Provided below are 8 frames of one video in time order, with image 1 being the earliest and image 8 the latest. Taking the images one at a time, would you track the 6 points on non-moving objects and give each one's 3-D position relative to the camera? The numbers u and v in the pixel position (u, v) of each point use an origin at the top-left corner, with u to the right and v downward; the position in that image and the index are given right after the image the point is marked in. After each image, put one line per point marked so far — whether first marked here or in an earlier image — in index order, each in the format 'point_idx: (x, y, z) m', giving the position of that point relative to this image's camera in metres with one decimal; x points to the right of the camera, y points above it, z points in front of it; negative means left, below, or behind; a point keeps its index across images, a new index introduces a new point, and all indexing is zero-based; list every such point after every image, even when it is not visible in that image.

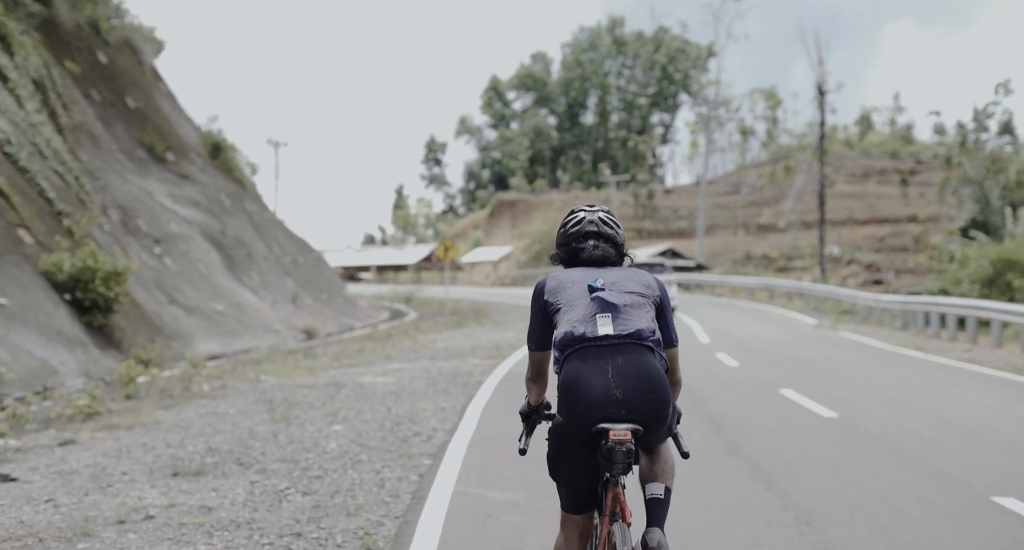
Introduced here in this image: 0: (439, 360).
0: (-1.1, -1.3, +15.6) m
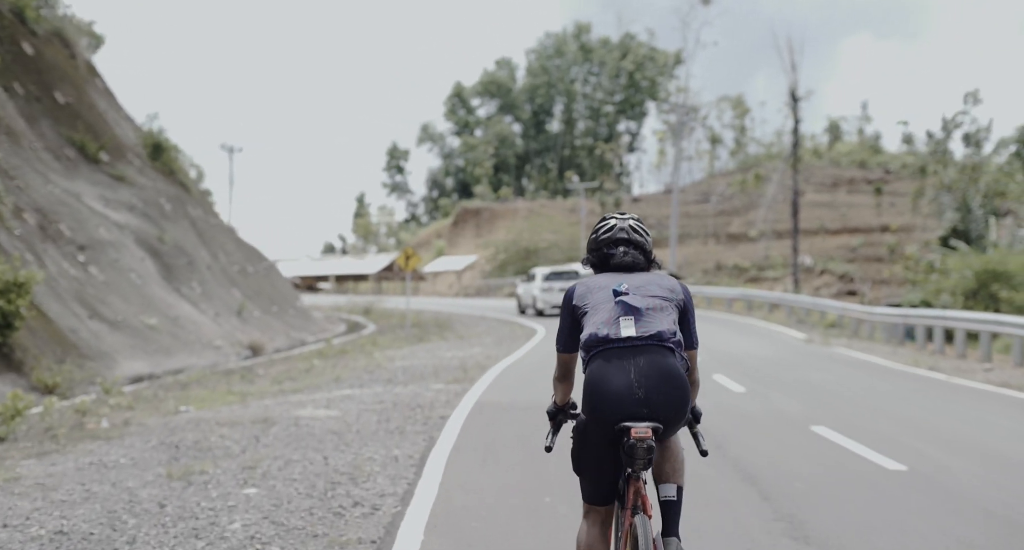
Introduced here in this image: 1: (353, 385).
0: (-1.5, -1.4, +13.4) m
1: (-2.0, -1.4, +13.2) m
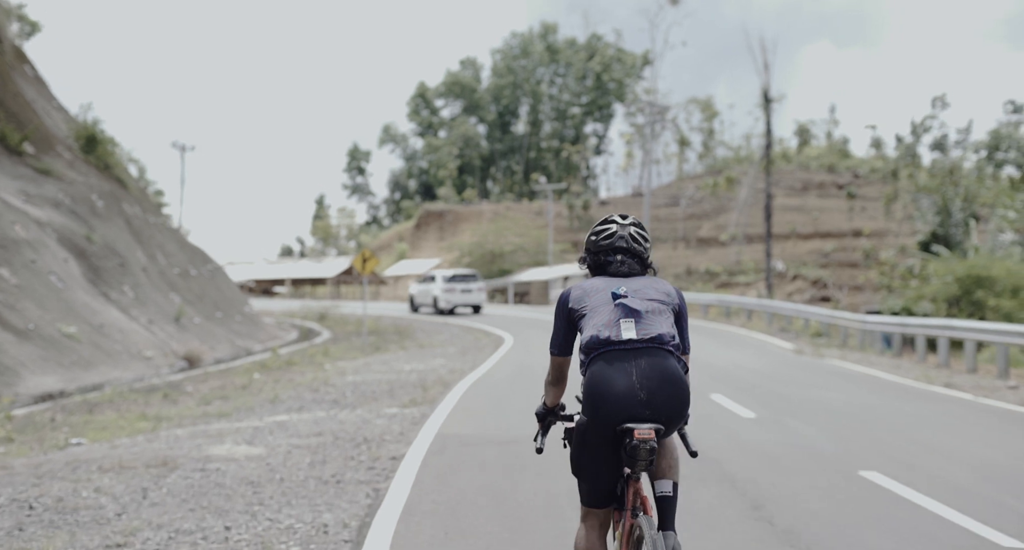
0: (-1.8, -1.4, +11.4) m
1: (-2.4, -1.4, +11.1) m
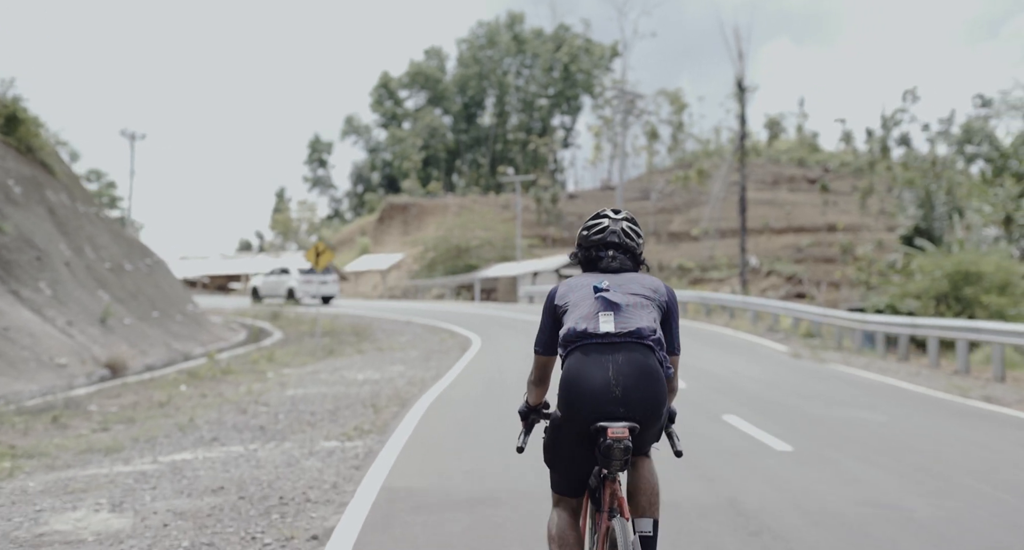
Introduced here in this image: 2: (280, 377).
0: (-2.1, -1.4, +9.1) m
1: (-2.6, -1.4, +8.8) m
2: (-3.6, -1.6, +16.2) m
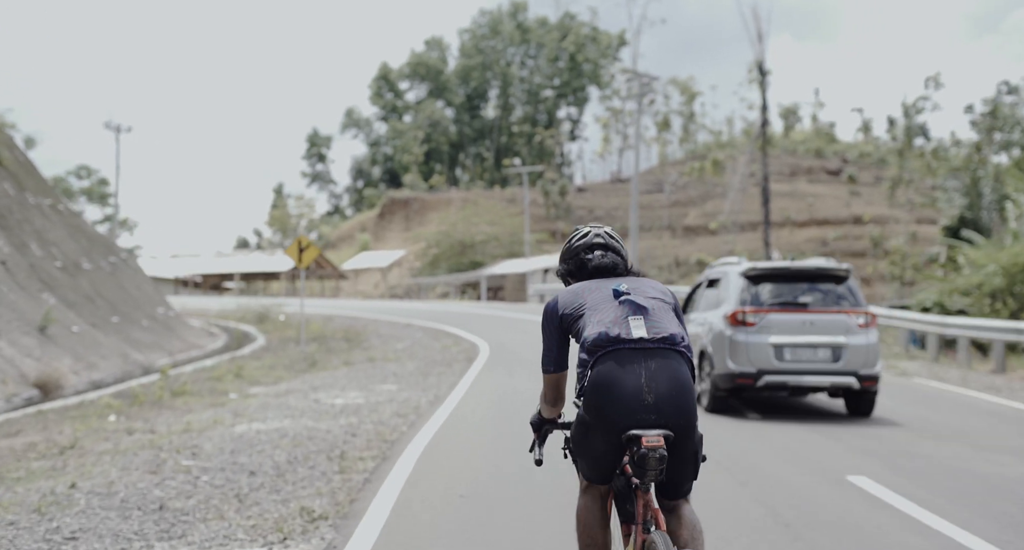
0: (-1.9, -1.4, +5.9) m
1: (-2.5, -1.4, +5.6) m
2: (-3.4, -1.6, +13.1) m
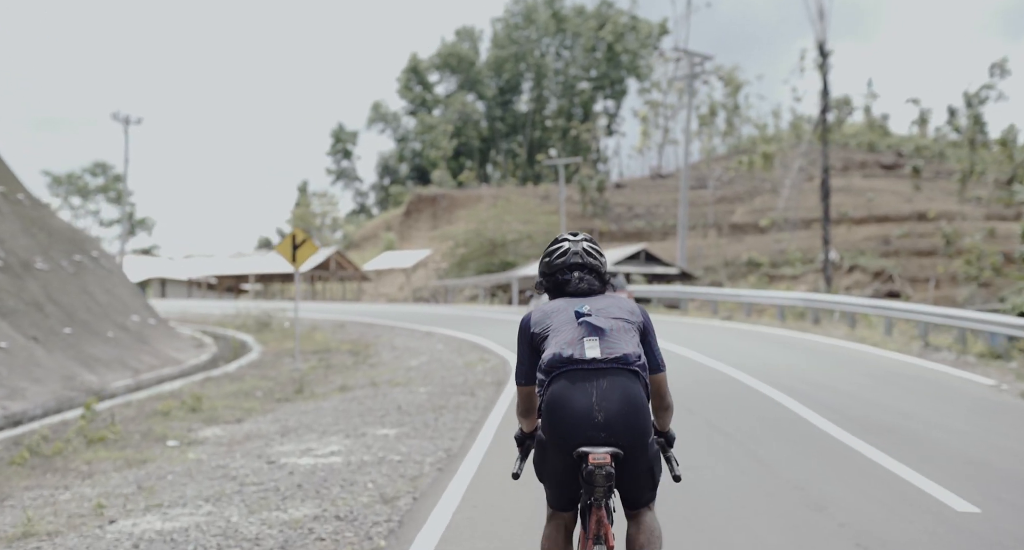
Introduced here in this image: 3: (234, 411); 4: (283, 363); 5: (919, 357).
0: (-1.7, -1.4, +1.9) m
1: (-2.3, -1.4, +1.7) m
2: (-3.0, -1.6, +9.1) m
3: (-3.4, -1.6, +12.5) m
4: (-4.4, -1.7, +19.5) m
5: (+7.4, -1.4, +18.9) m
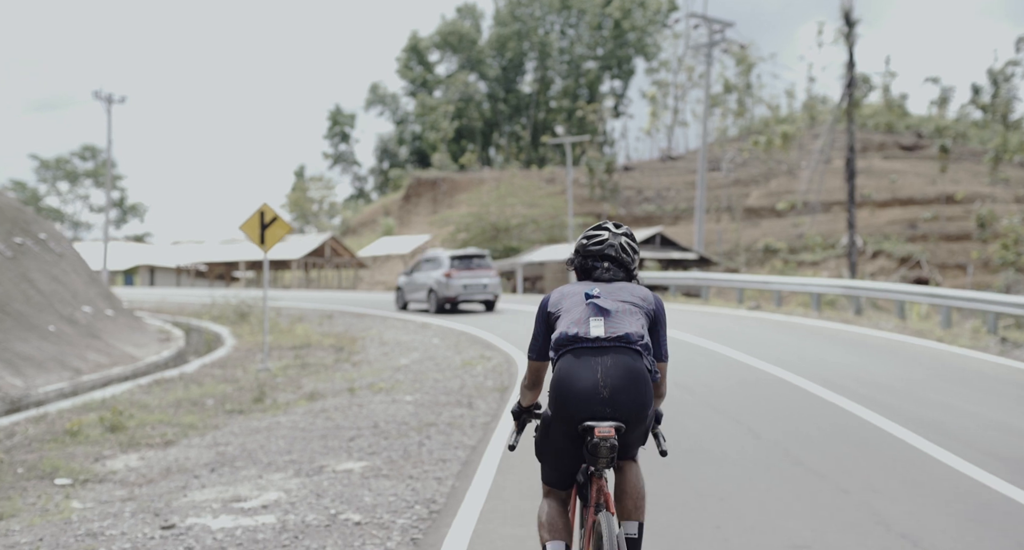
0: (-1.7, -1.3, -0.8) m
1: (-2.2, -1.3, -1.0) m
2: (-2.9, -1.5, +6.4) m
3: (-3.3, -1.5, +9.8) m
4: (-4.3, -1.4, +16.8) m
5: (+7.5, -1.1, +16.2) m
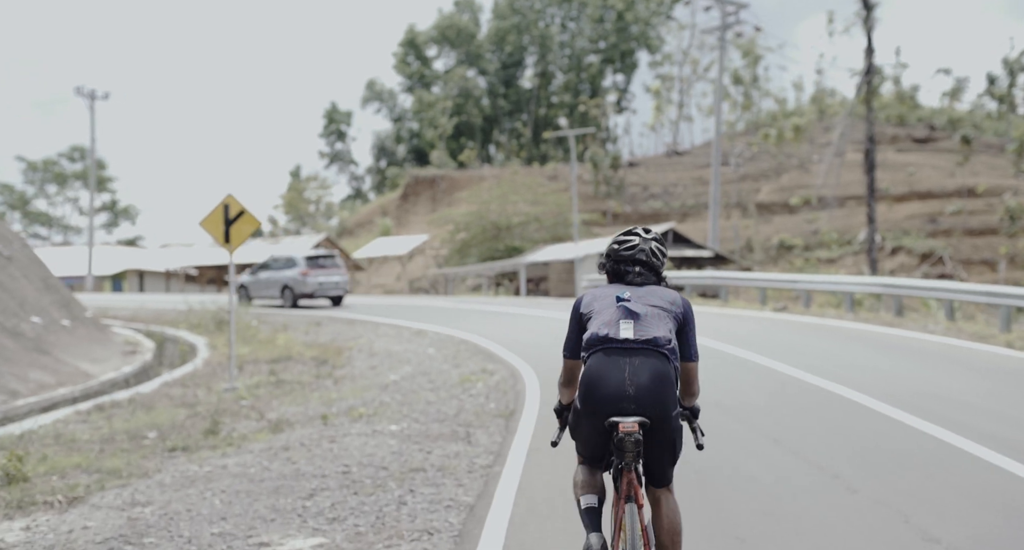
0: (-1.6, -1.4, -2.9) m
1: (-2.2, -1.4, -3.2) m
2: (-2.9, -1.5, +4.3) m
3: (-3.2, -1.5, +7.7) m
4: (-4.2, -1.5, +14.7) m
5: (+7.6, -1.1, +14.0) m
